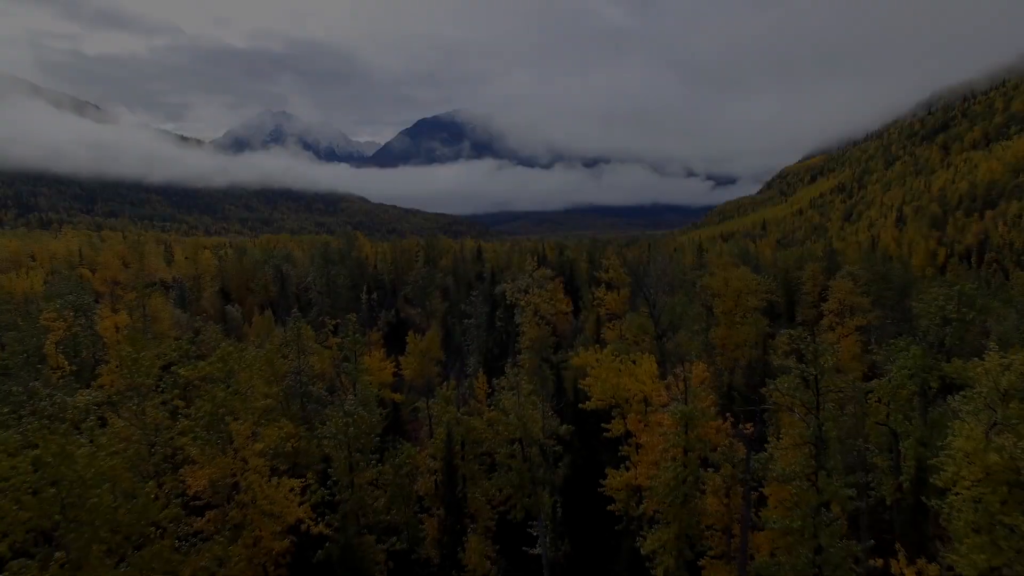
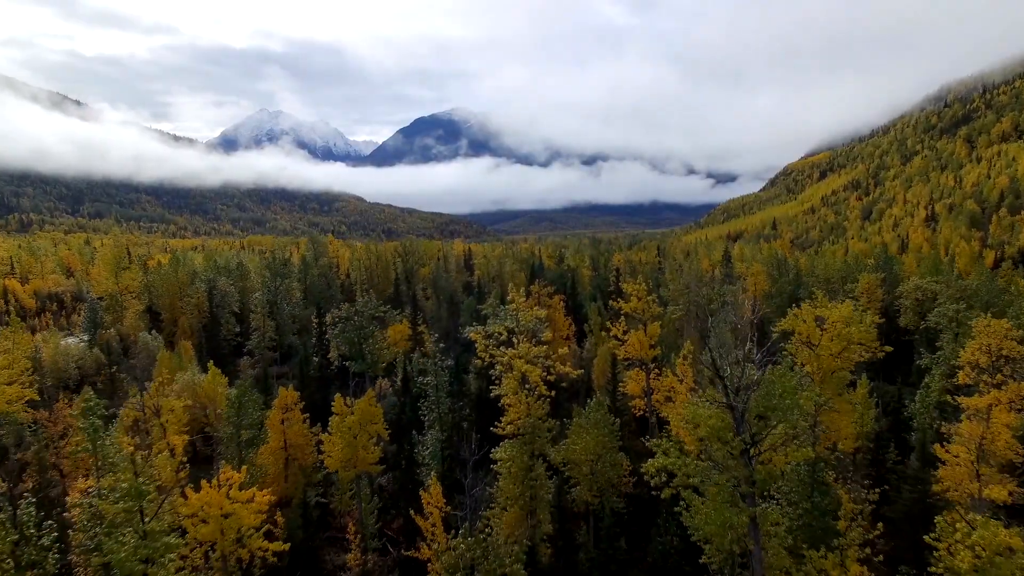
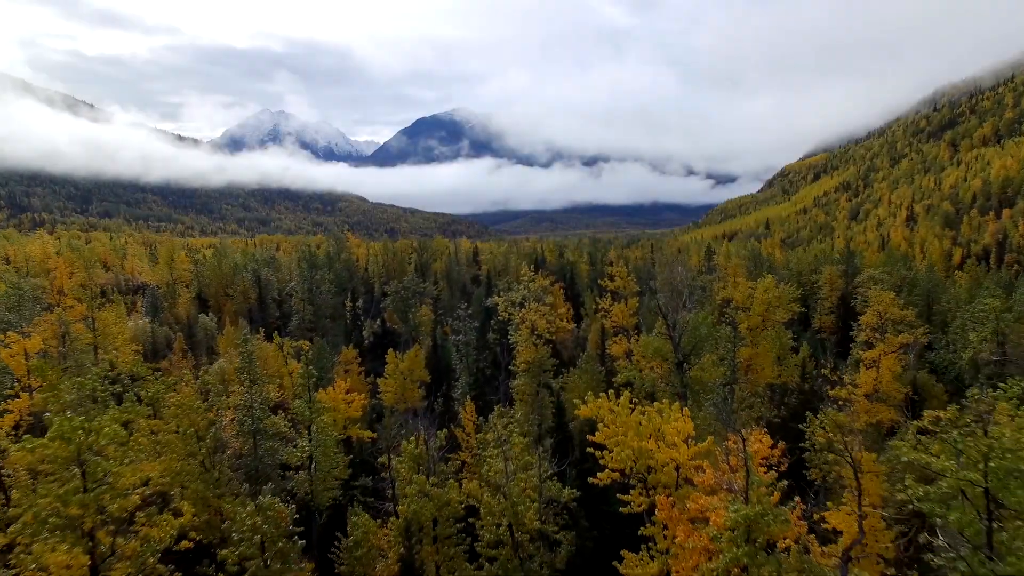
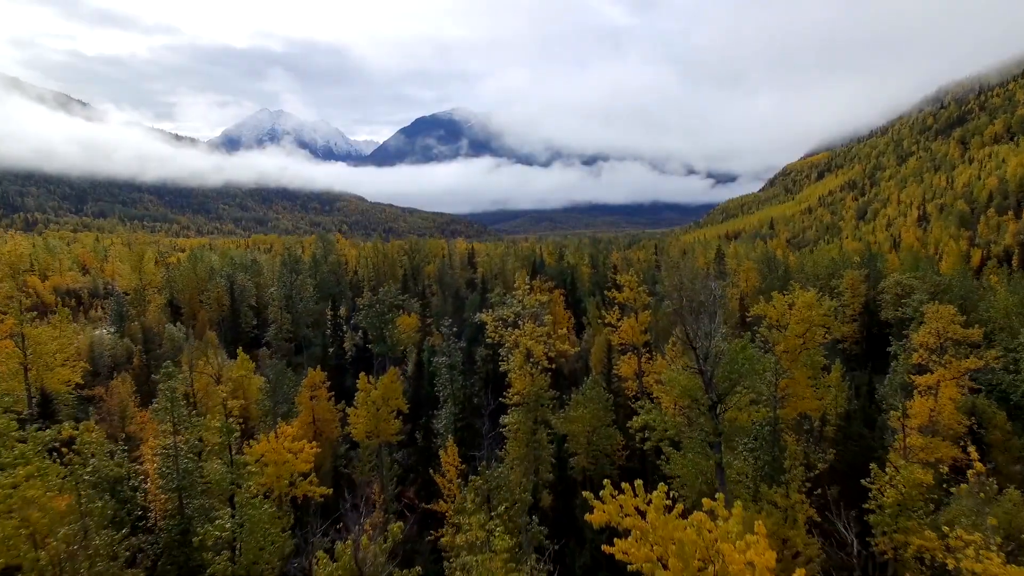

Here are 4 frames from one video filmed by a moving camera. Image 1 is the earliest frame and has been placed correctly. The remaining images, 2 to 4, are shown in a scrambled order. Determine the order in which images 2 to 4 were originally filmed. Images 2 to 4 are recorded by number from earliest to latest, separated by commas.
3, 4, 2
